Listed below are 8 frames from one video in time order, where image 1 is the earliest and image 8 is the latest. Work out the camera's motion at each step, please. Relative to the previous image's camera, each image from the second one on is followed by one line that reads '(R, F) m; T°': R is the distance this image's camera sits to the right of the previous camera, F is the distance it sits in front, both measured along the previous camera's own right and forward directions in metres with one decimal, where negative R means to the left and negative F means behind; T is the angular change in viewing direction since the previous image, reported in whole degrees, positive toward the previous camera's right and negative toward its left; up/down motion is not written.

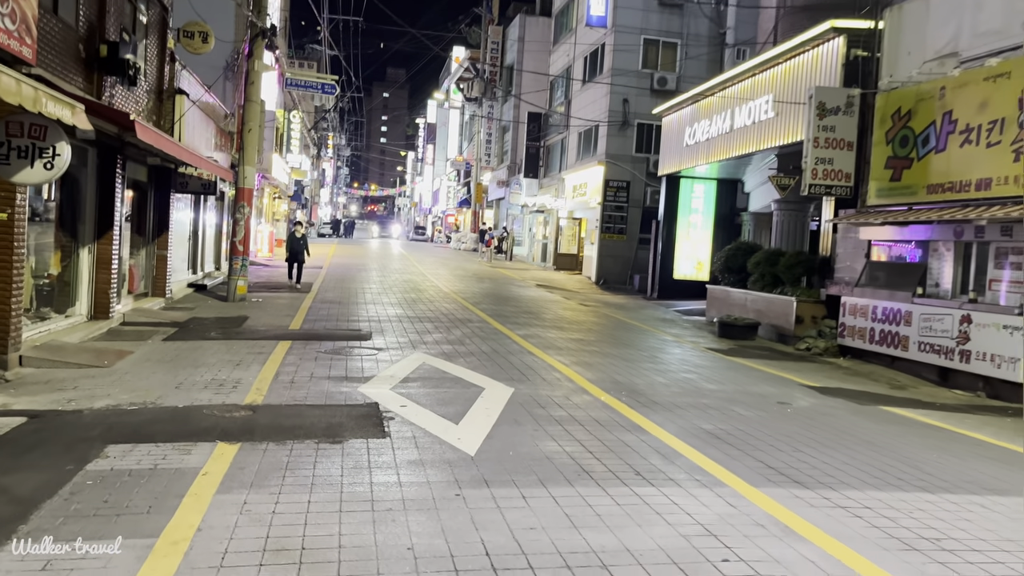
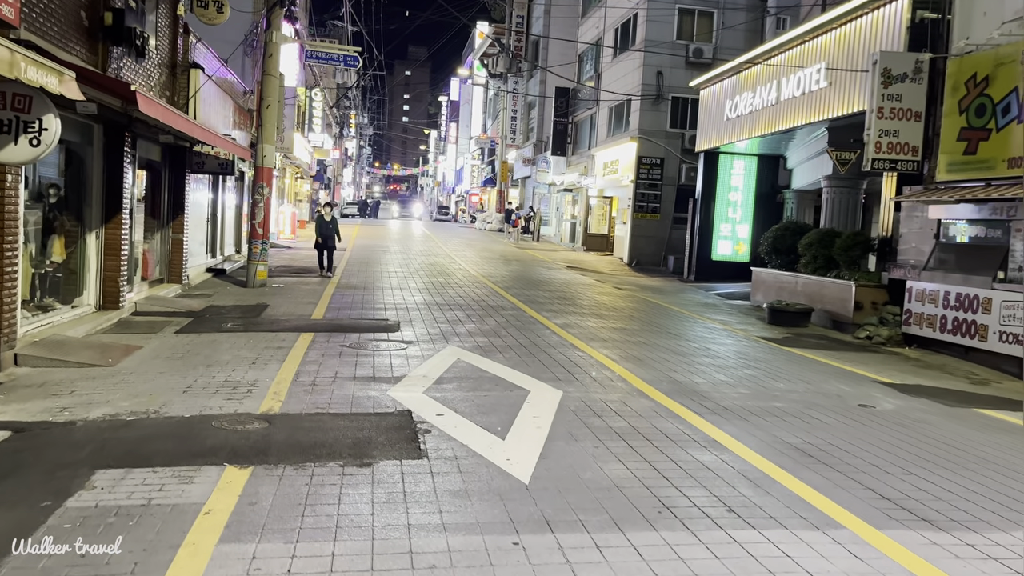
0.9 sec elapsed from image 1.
(-0.2, +0.9) m; -2°
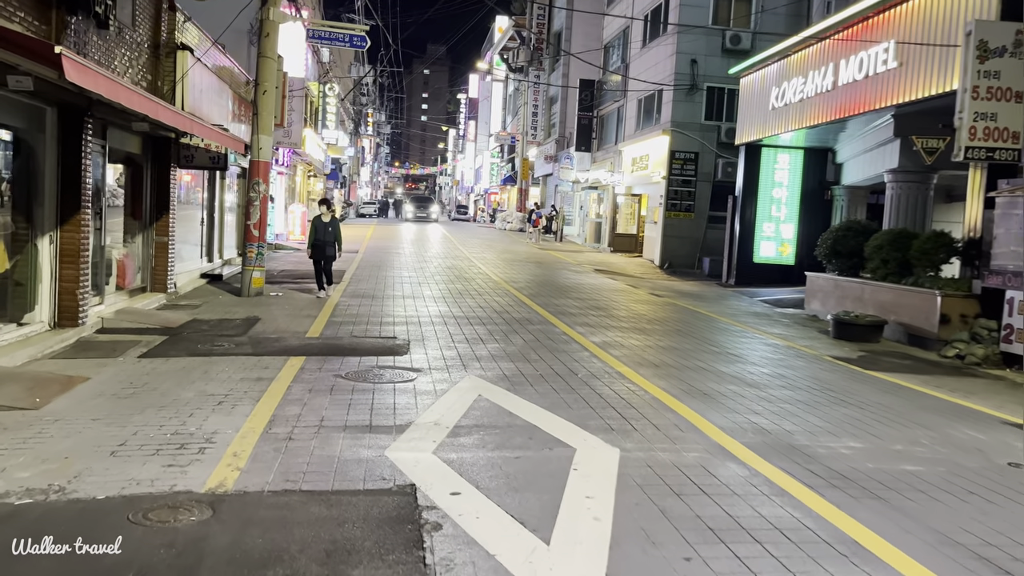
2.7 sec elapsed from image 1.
(-0.1, +1.7) m; -1°
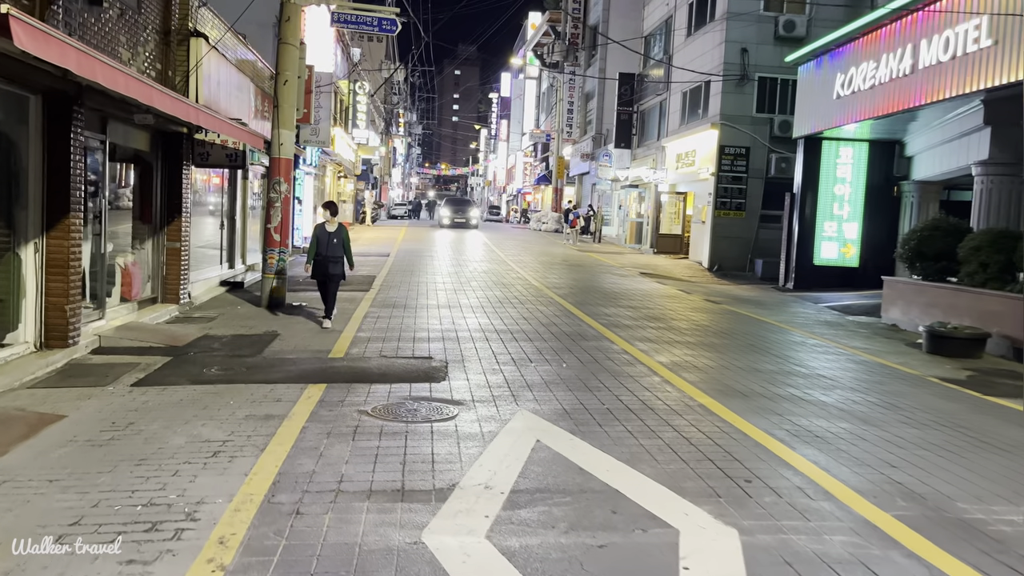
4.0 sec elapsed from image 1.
(-0.2, +1.3) m; -2°
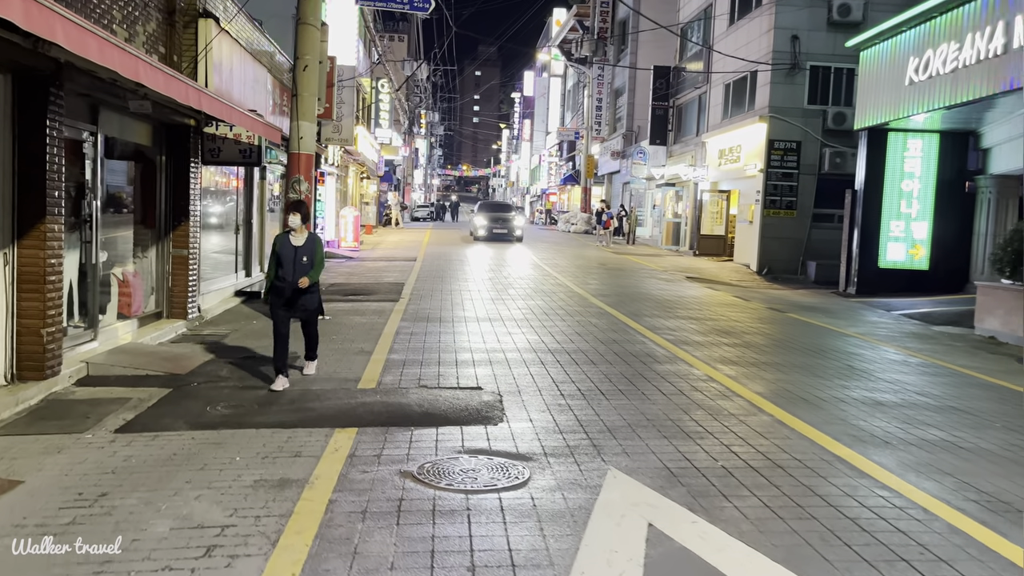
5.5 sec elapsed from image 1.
(-0.4, +1.4) m; -1°
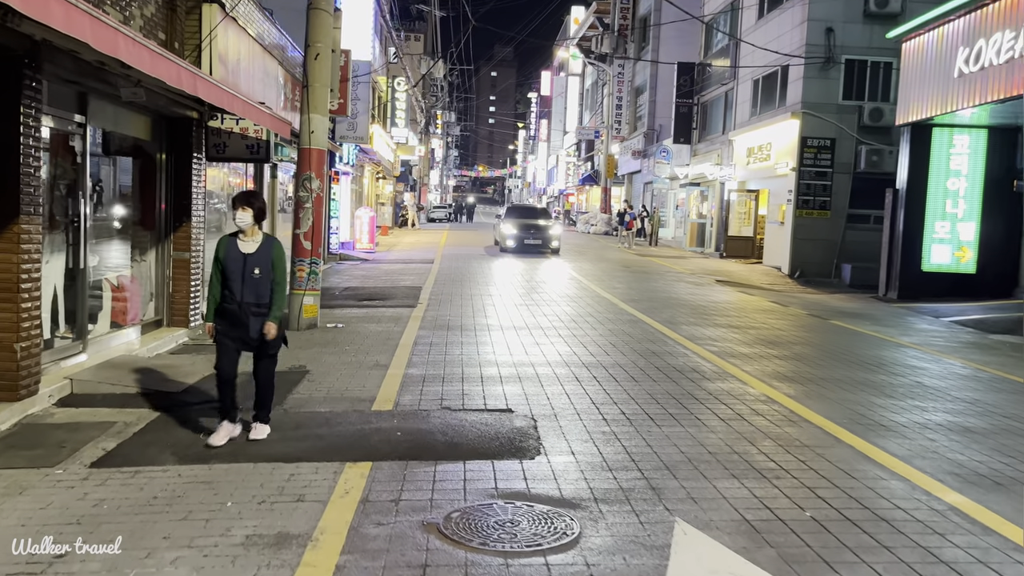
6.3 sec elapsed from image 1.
(-0.2, +0.8) m; -1°
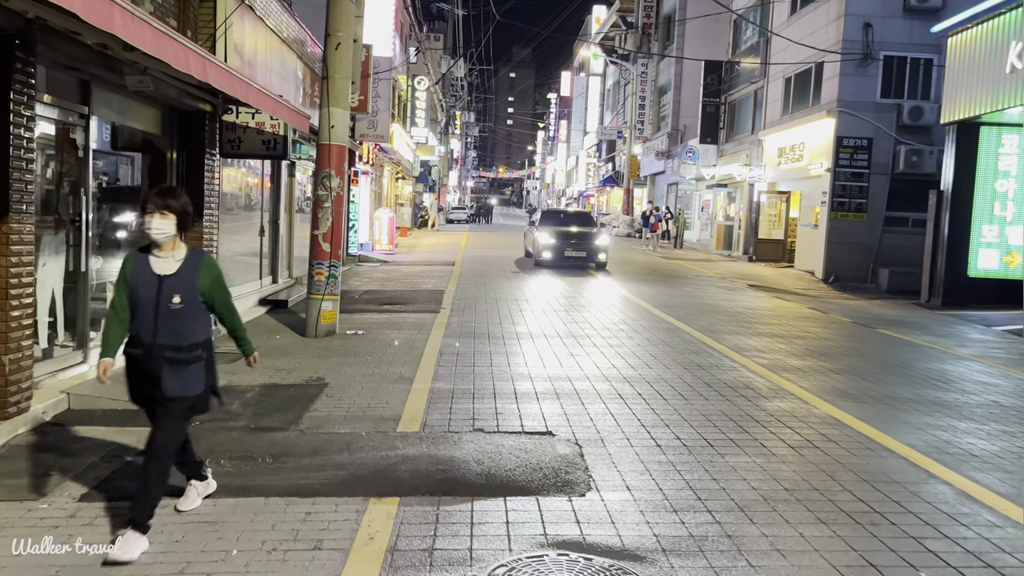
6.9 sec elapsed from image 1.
(-0.2, +0.6) m; -1°
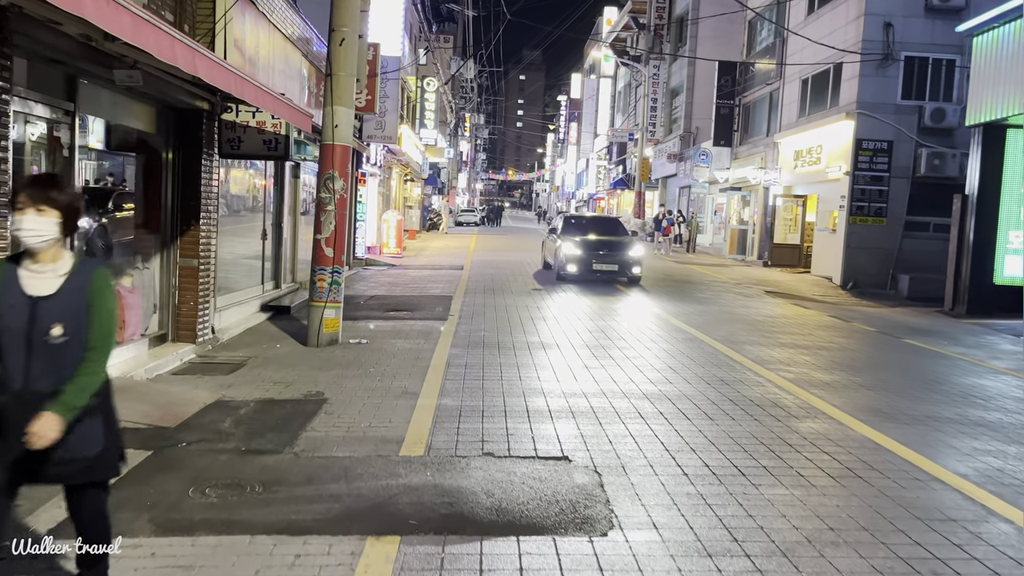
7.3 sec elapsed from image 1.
(0.0, +0.4) m; -1°
